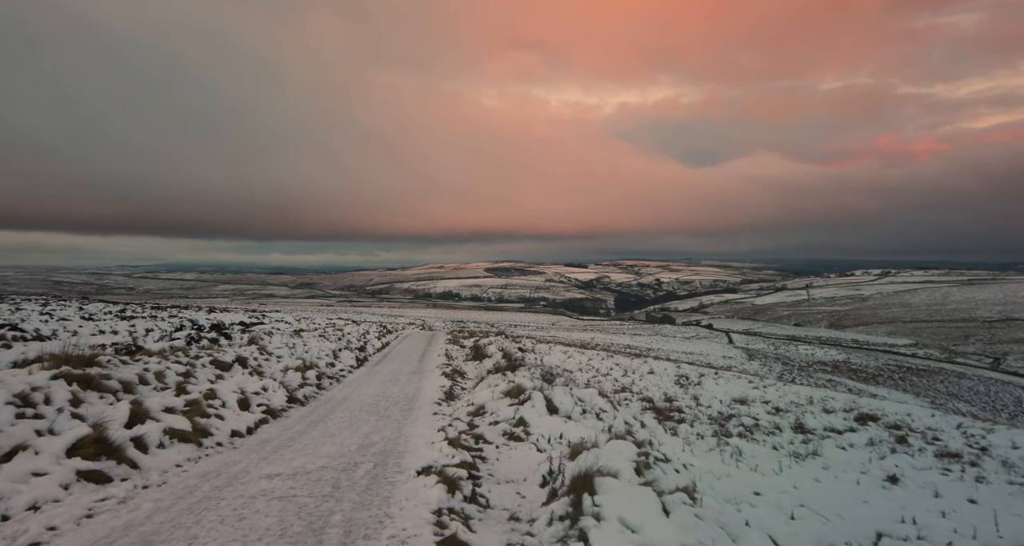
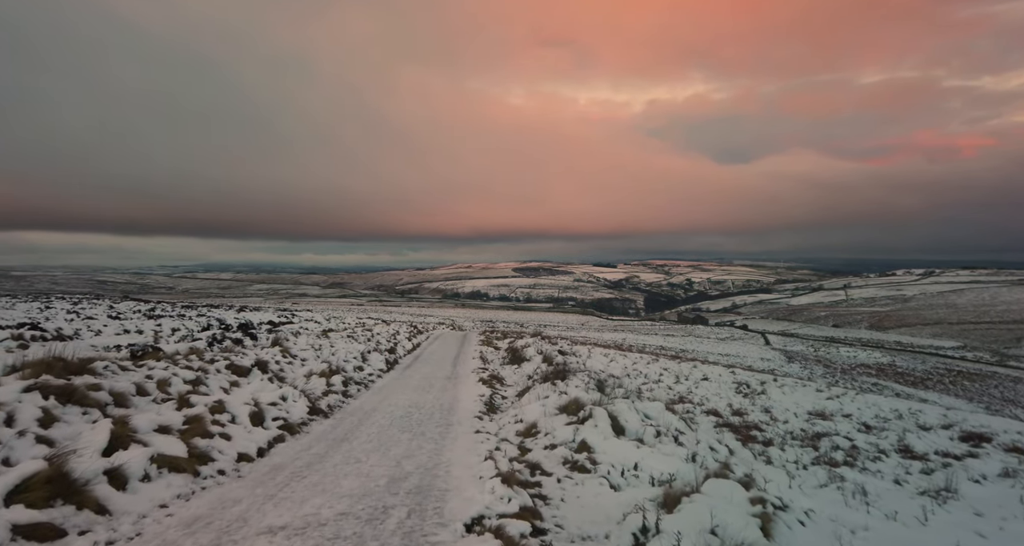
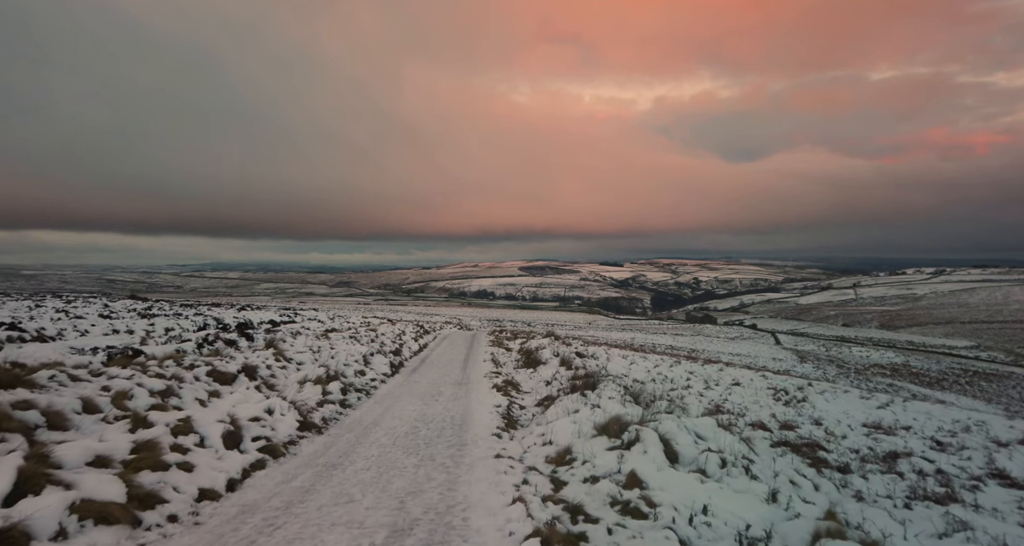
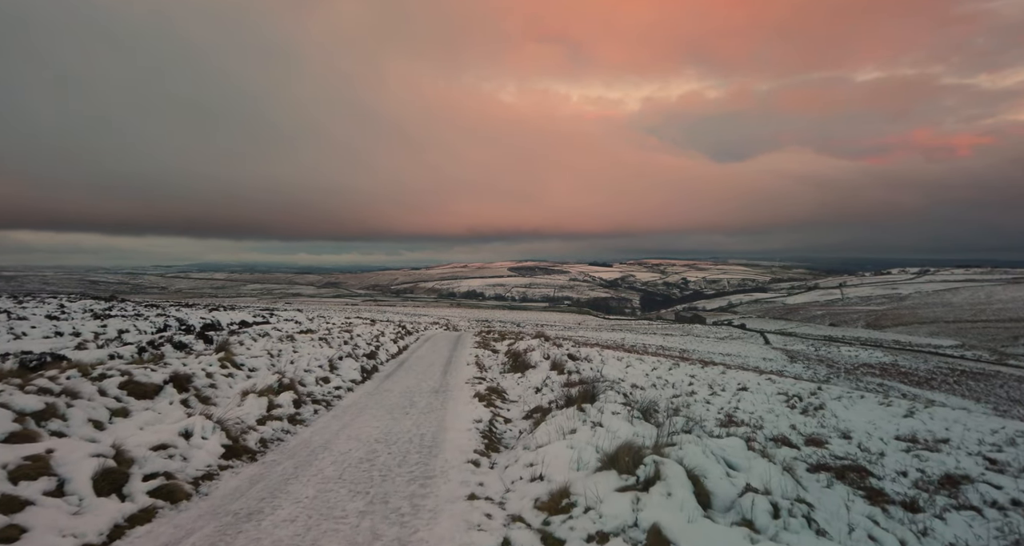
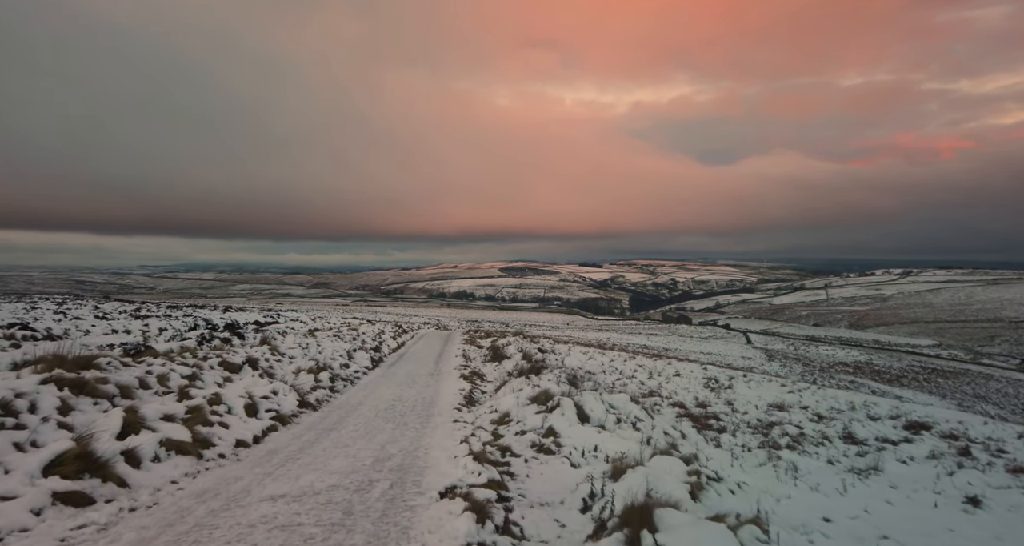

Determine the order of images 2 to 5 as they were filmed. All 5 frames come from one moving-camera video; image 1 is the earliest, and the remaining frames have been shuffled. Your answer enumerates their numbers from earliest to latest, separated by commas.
5, 2, 3, 4
